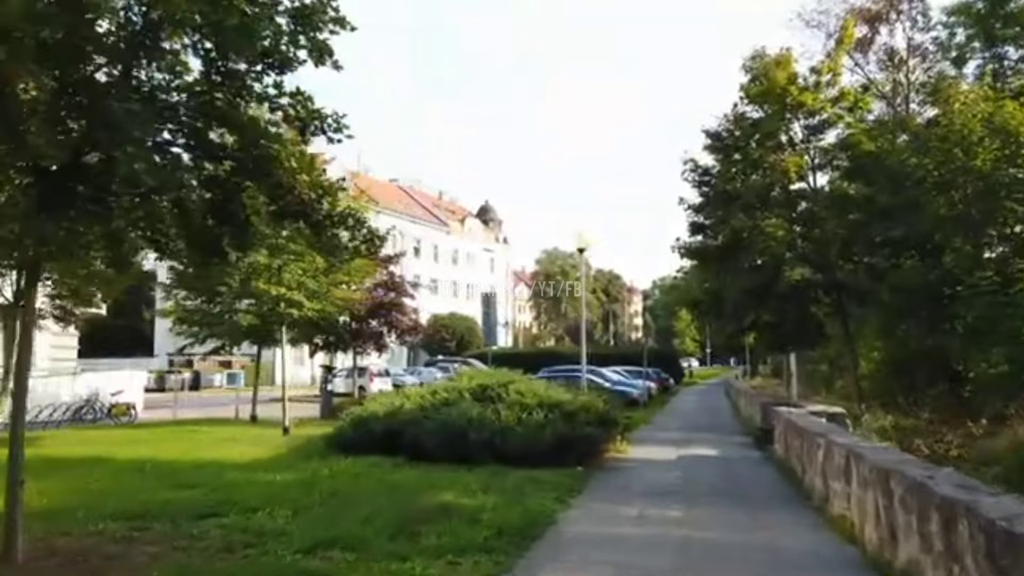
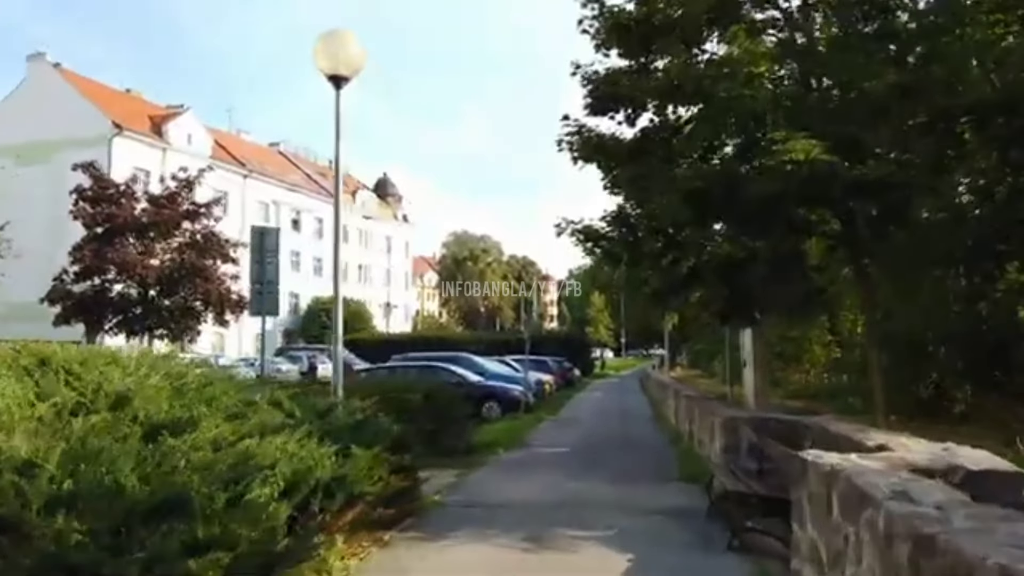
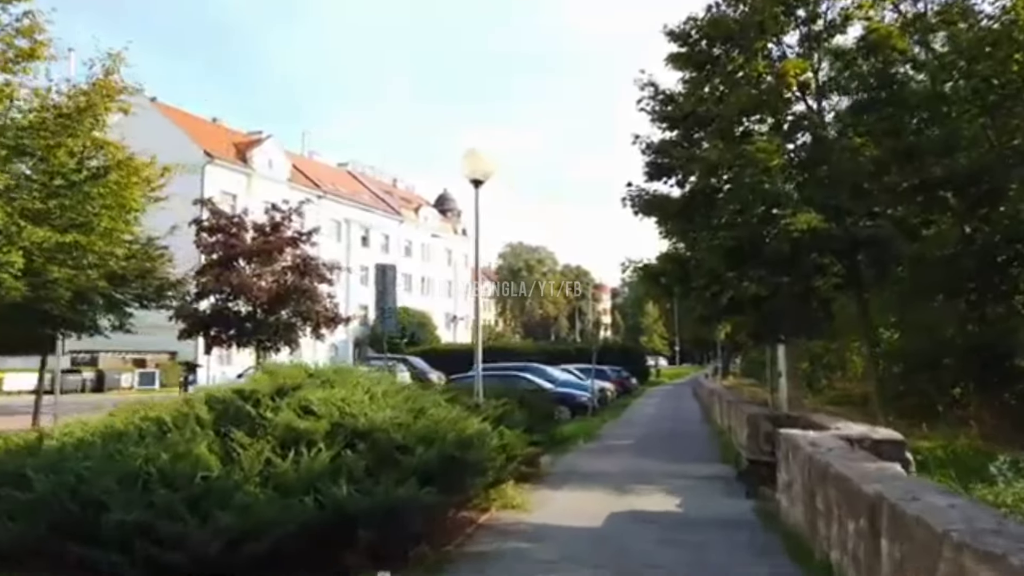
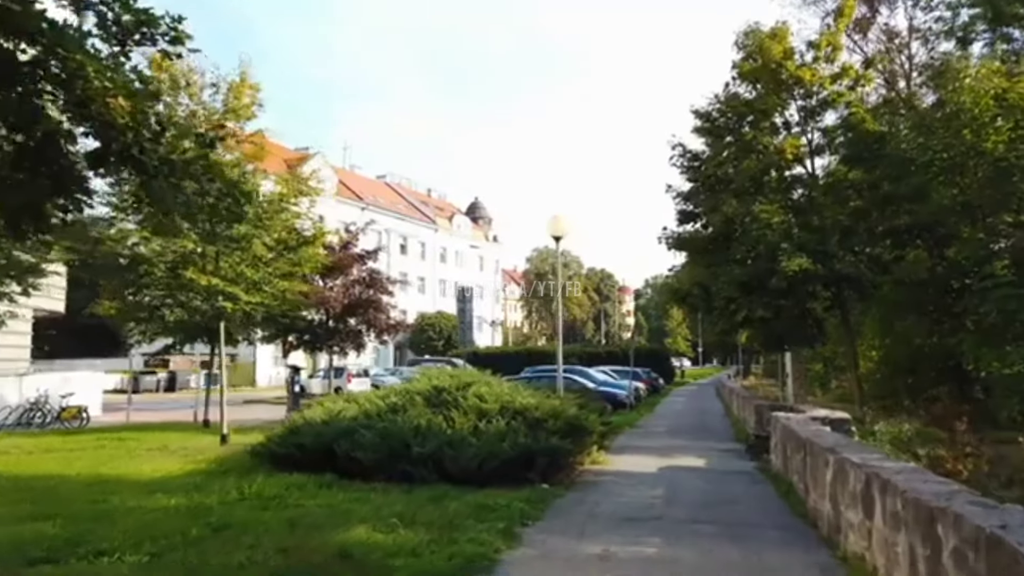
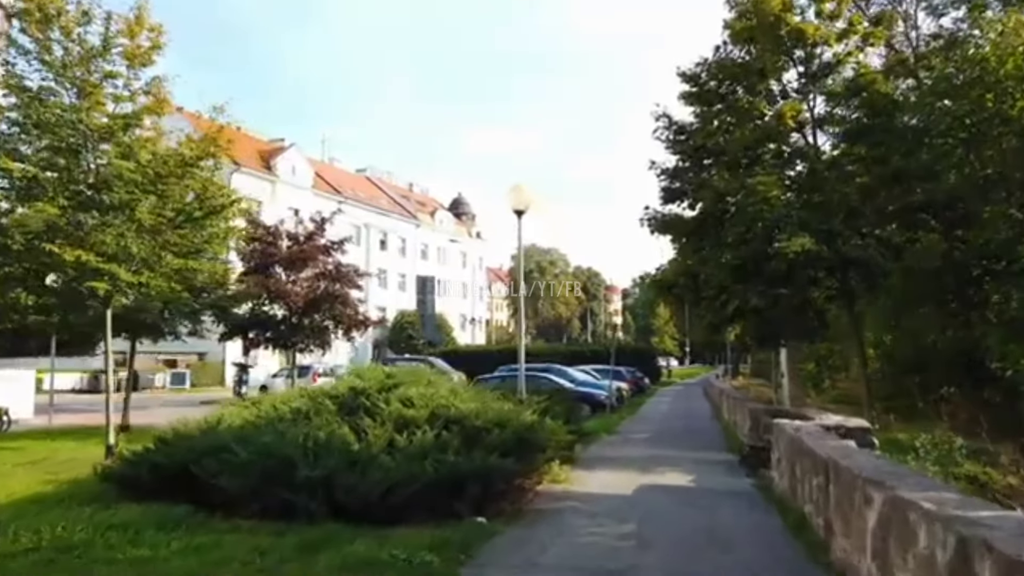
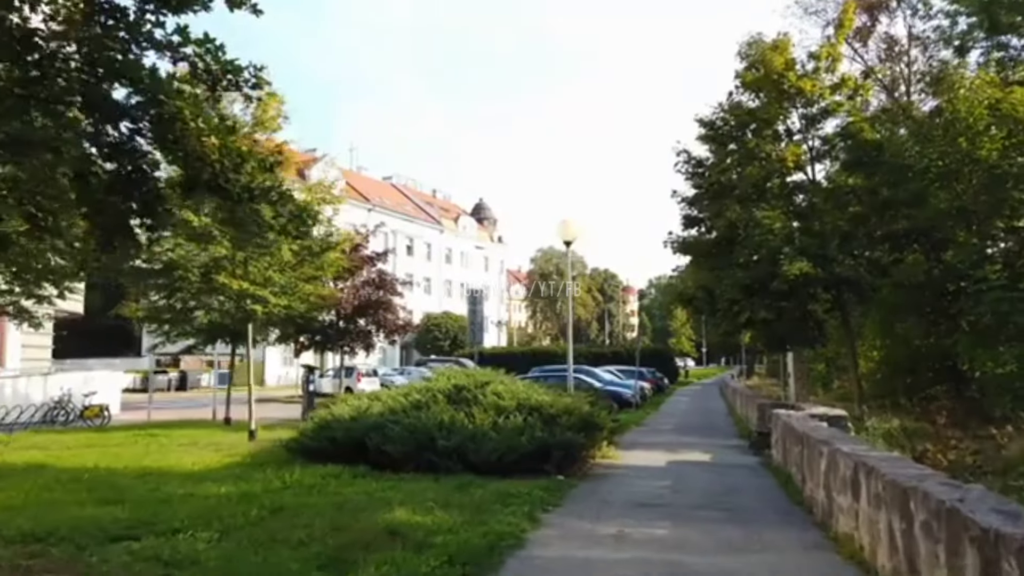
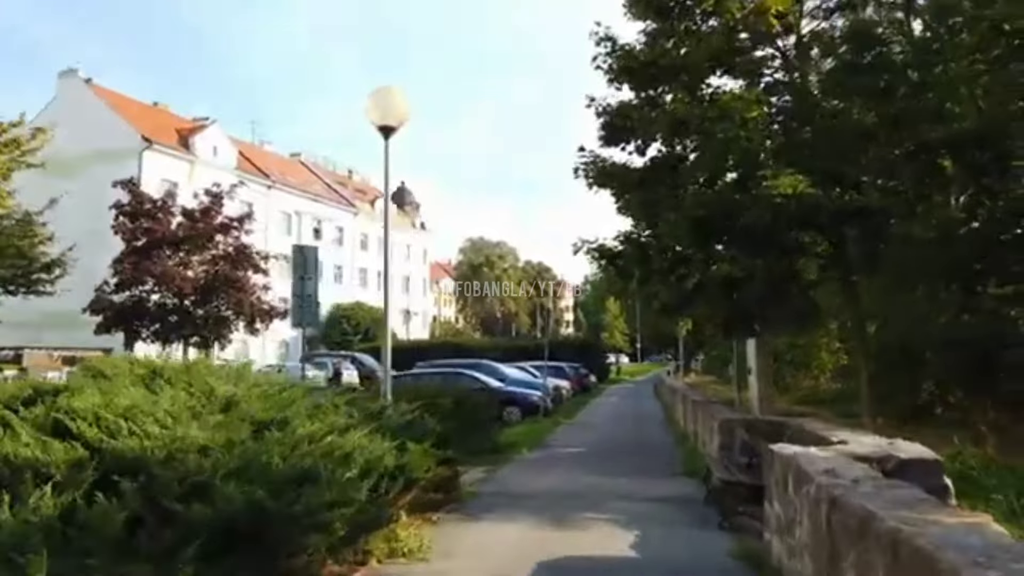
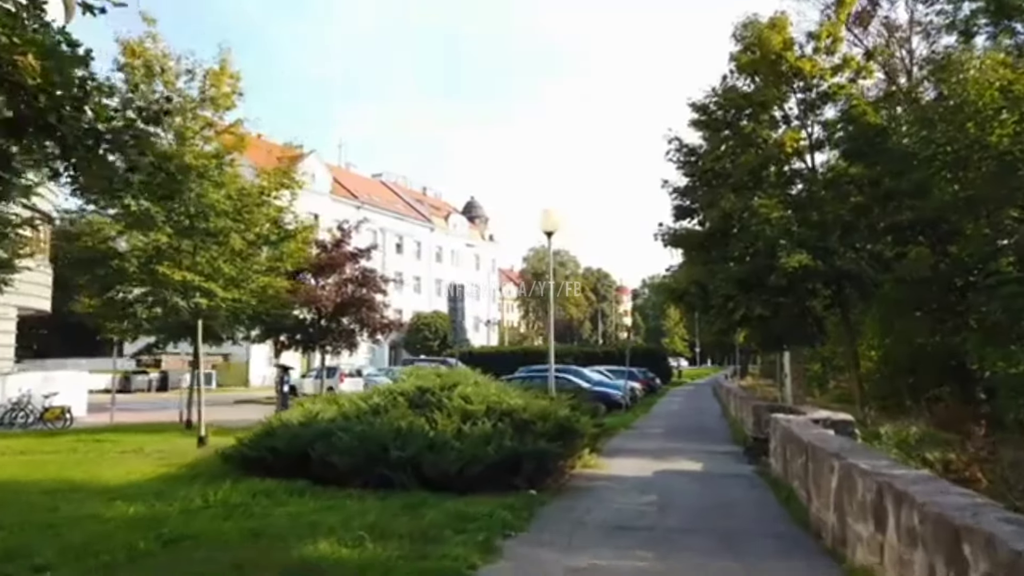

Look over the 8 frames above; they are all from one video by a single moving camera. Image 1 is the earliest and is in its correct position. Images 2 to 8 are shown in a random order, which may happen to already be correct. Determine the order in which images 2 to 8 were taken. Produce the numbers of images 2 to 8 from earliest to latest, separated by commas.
6, 4, 8, 5, 3, 7, 2
